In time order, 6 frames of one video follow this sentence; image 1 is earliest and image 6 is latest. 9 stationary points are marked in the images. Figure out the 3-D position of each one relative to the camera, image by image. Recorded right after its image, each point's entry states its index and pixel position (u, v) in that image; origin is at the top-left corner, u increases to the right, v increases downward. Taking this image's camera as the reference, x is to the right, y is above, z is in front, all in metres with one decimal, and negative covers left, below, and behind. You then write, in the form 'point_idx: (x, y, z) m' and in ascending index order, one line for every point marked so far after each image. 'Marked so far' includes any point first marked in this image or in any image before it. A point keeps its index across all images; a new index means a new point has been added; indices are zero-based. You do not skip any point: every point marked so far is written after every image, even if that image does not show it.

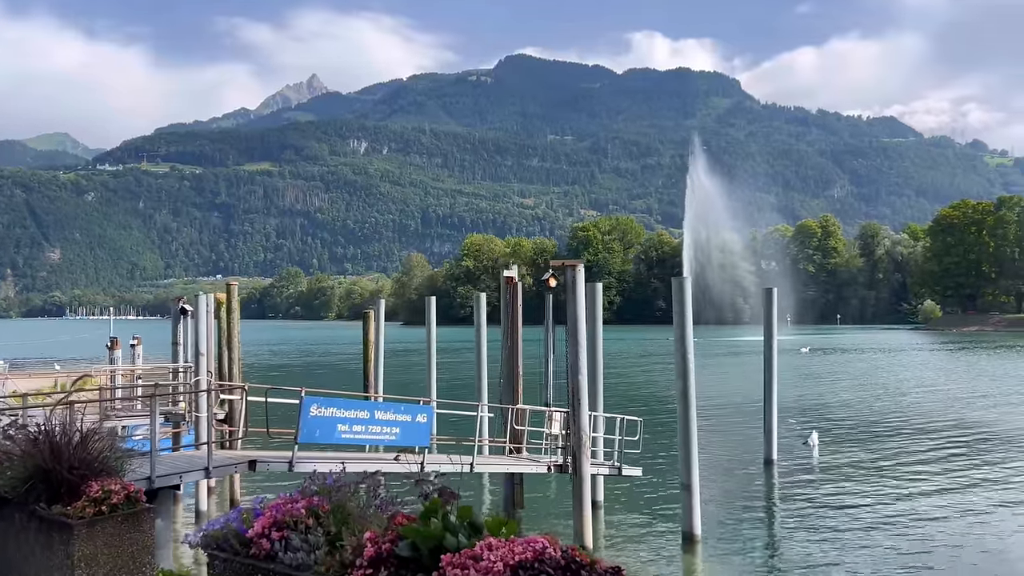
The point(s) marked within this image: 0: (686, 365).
0: (+2.9, -1.3, +15.3) m
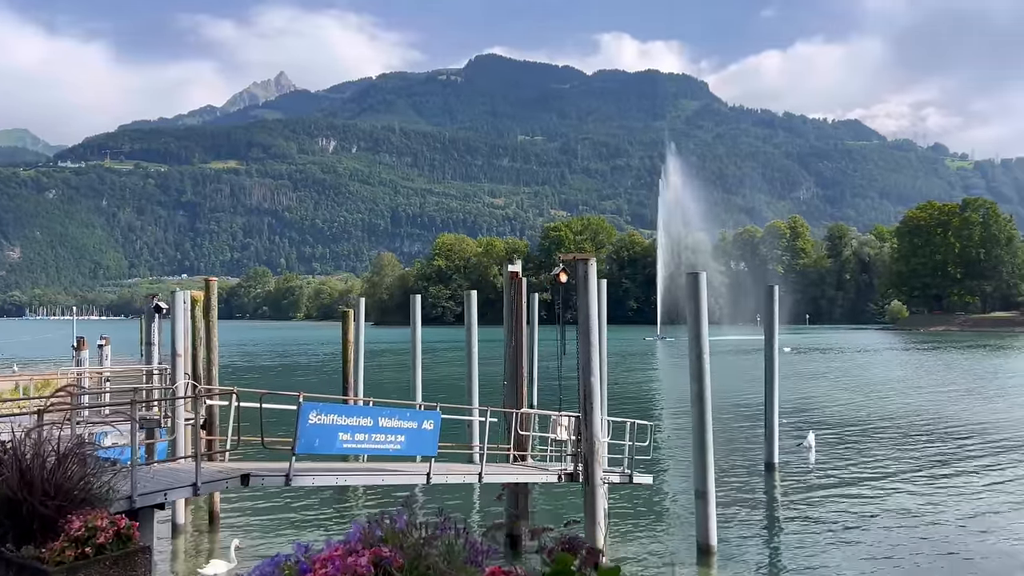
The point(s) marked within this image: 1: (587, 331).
0: (+3.0, -1.2, +14.4) m
1: (+1.1, -0.6, +13.5) m
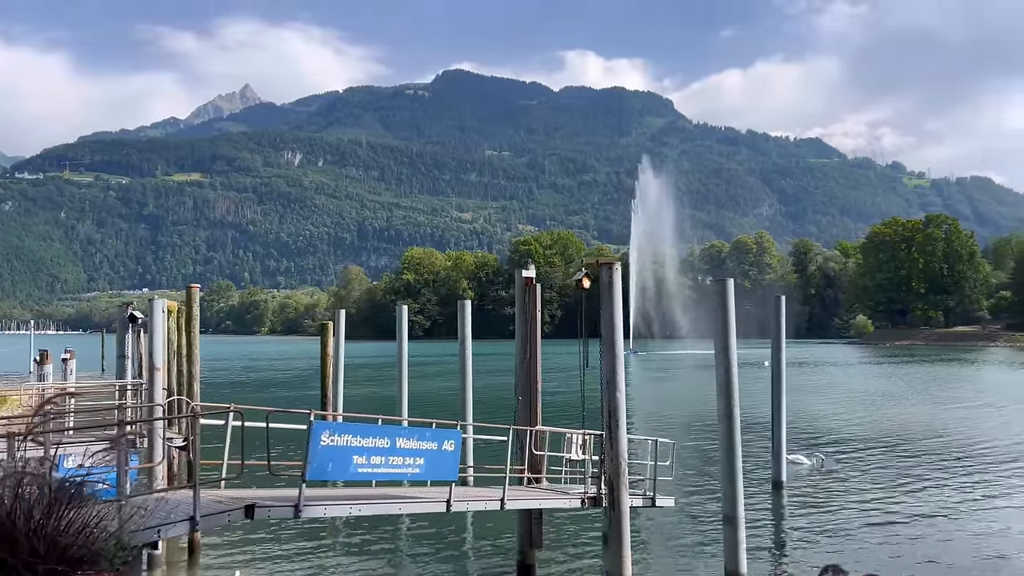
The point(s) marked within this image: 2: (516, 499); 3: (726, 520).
0: (+3.2, -1.4, +13.4) m
1: (+1.4, -0.7, +12.4) m
2: (+0.1, -2.8, +11.9) m
3: (+3.2, -3.4, +13.4) m
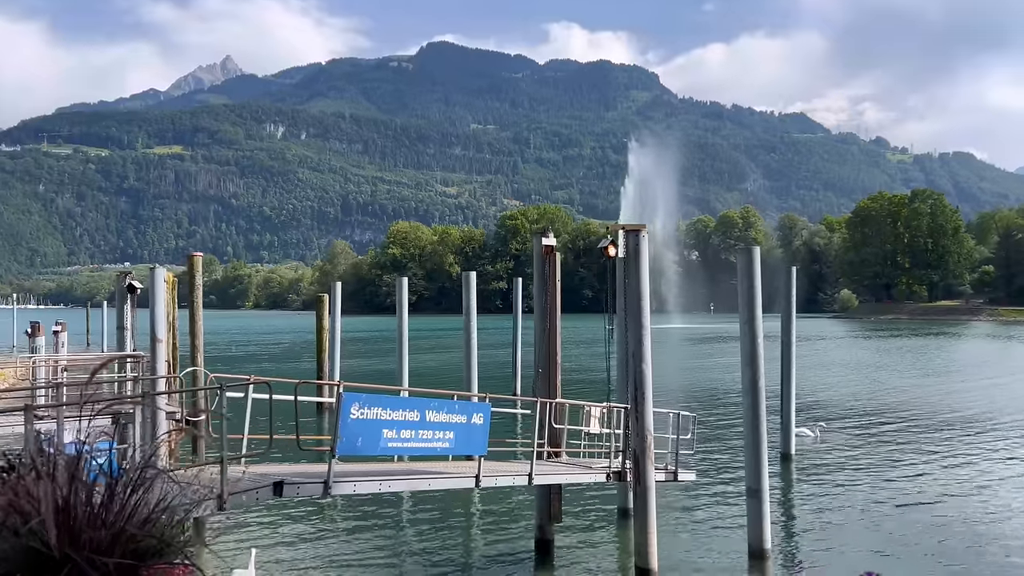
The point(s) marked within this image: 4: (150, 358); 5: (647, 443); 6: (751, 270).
0: (+3.5, -0.9, +13.0) m
1: (+1.7, -0.3, +11.9) m
2: (+0.4, -2.3, +11.5) m
3: (+3.4, -3.0, +13.1) m
4: (-5.7, -1.1, +14.2) m
5: (+1.8, -2.0, +11.8) m
6: (+3.5, +0.3, +13.3) m
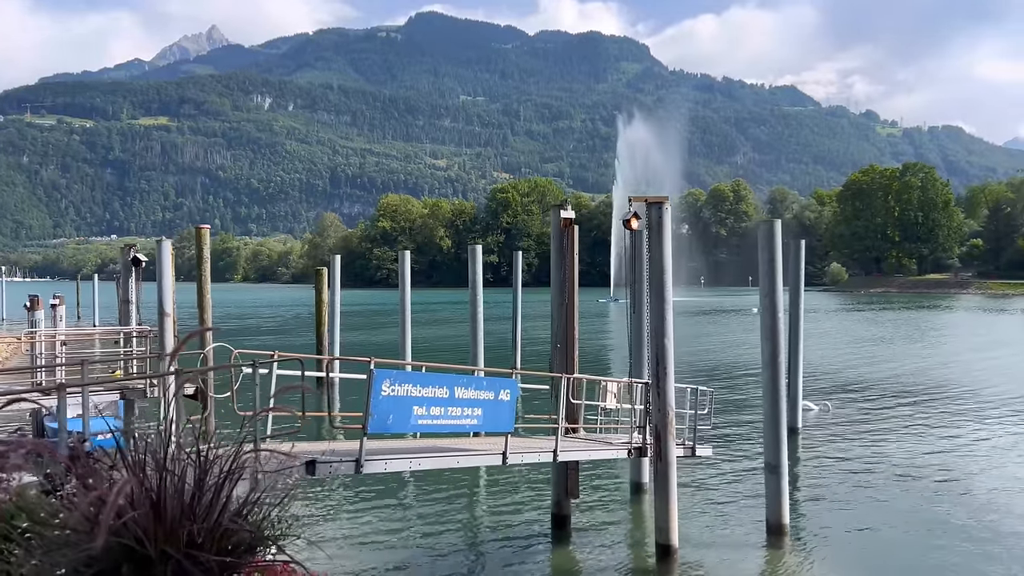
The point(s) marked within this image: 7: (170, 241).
0: (+3.7, -0.5, +12.8) m
1: (+1.9, 0.0, +11.7) m
2: (+0.6, -2.0, +11.3) m
3: (+3.7, -2.6, +13.0) m
4: (-5.4, -0.7, +14.0) m
5: (+2.0, -1.6, +11.7) m
6: (+3.7, +0.6, +13.1) m
7: (-5.4, +0.8, +14.3) m
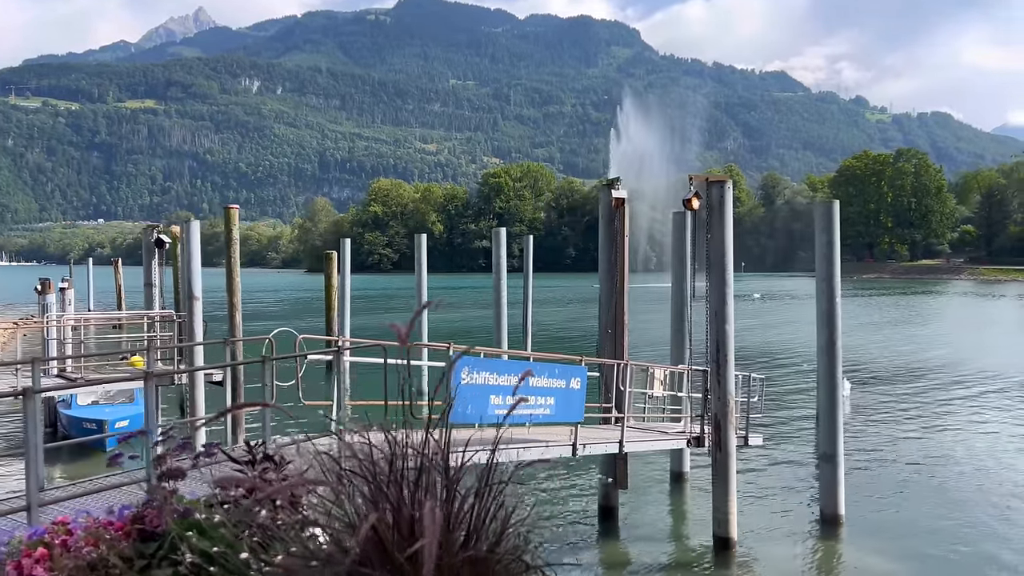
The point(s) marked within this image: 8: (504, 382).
0: (+4.4, -0.3, +12.4) m
1: (+2.6, +0.2, +11.2) m
2: (+1.3, -1.8, +10.8) m
3: (+4.3, -2.4, +12.6) m
4: (-4.8, -0.4, +13.4) m
5: (+2.7, -1.4, +11.2) m
6: (+4.4, +0.9, +12.6) m
7: (-4.7, +1.0, +13.7) m
8: (-0.1, -0.9, +8.2) m
